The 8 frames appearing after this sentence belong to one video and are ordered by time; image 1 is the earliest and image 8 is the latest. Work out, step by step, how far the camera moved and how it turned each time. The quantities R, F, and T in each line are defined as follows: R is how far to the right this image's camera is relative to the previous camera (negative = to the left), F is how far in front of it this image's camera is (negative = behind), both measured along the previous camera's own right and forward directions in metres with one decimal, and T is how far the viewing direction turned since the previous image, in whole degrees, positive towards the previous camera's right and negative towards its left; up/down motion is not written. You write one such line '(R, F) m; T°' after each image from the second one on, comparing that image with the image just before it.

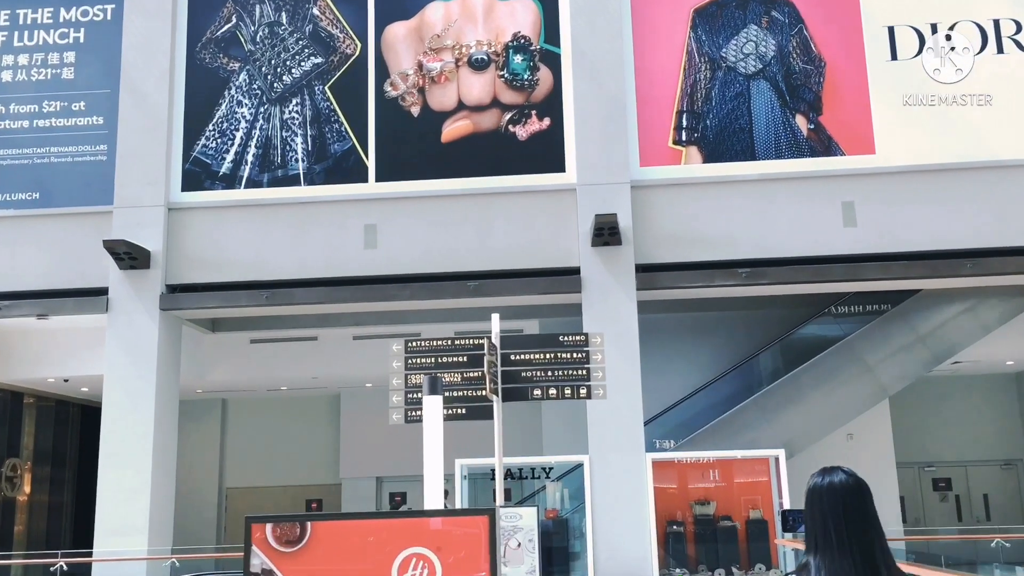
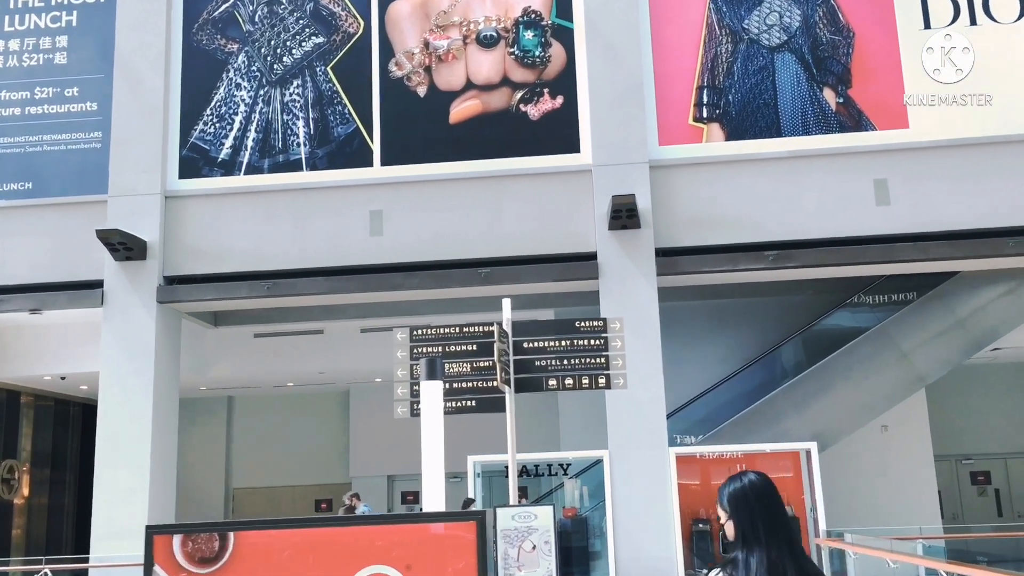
(0.0, +0.6) m; -1°
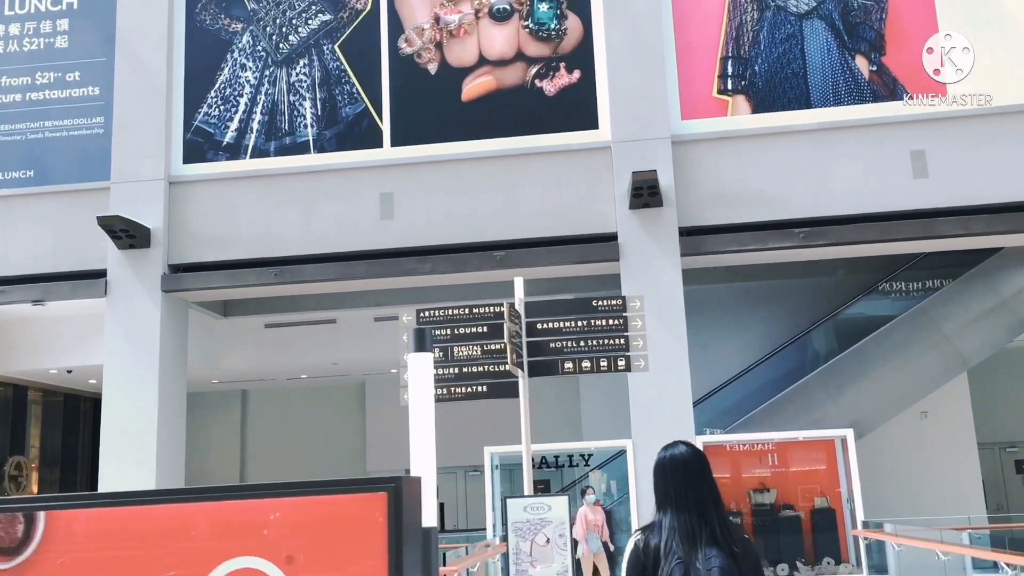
(+0.1, +0.5) m; -2°
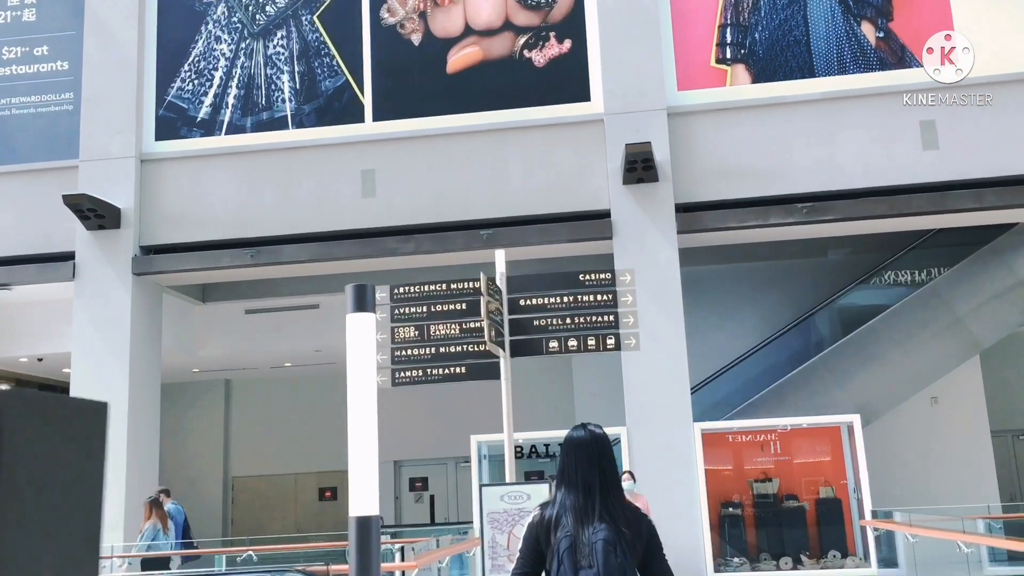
(+0.2, +0.5) m; 0°
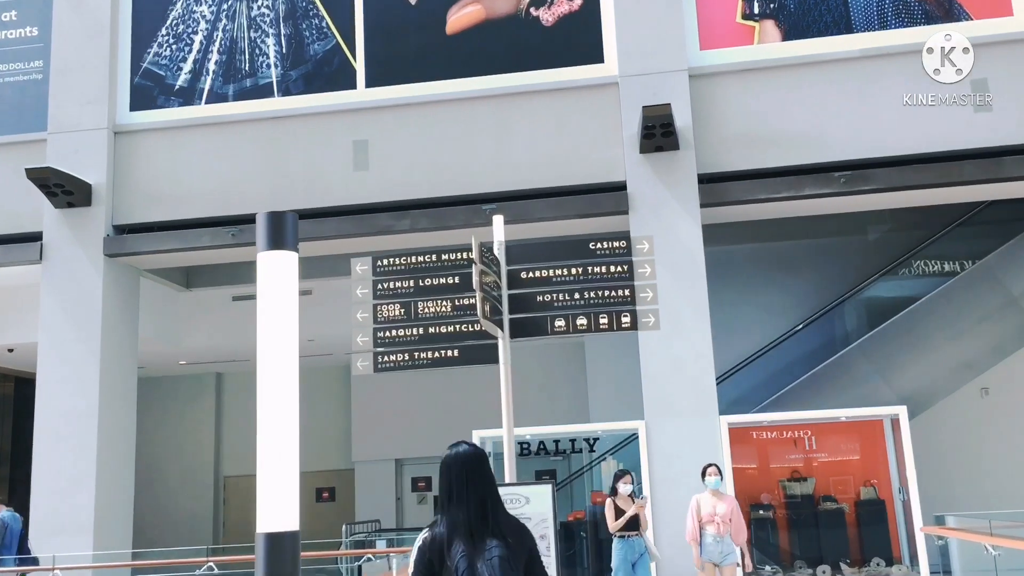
(+0.1, +0.9) m; -1°
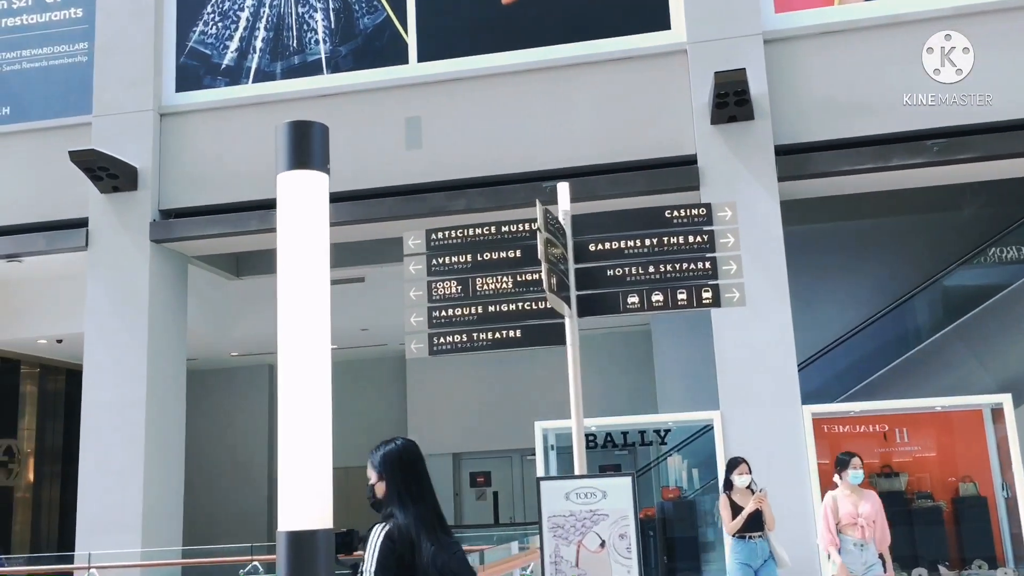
(-0.1, +0.5) m; -3°
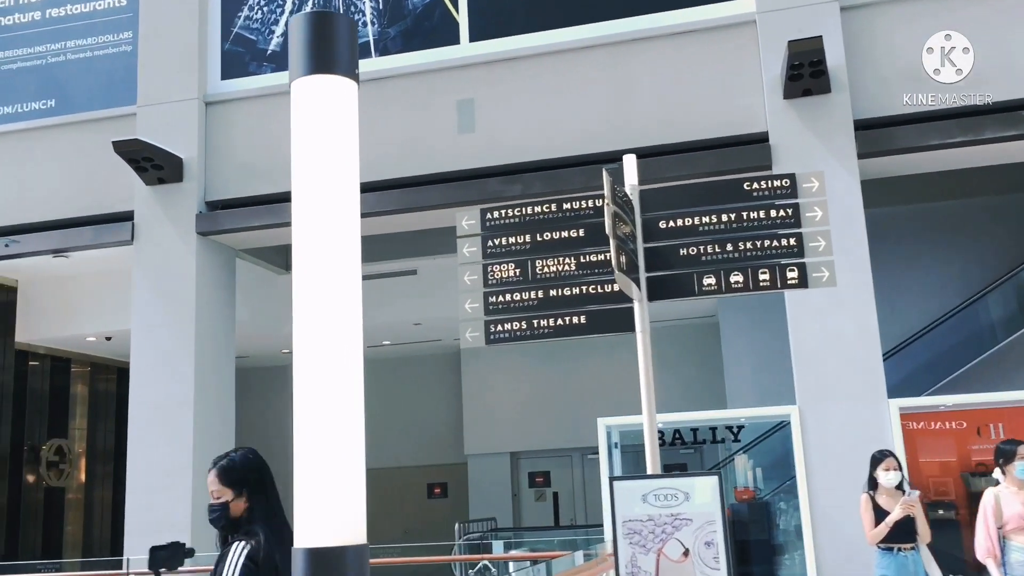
(0.0, +0.4) m; -3°
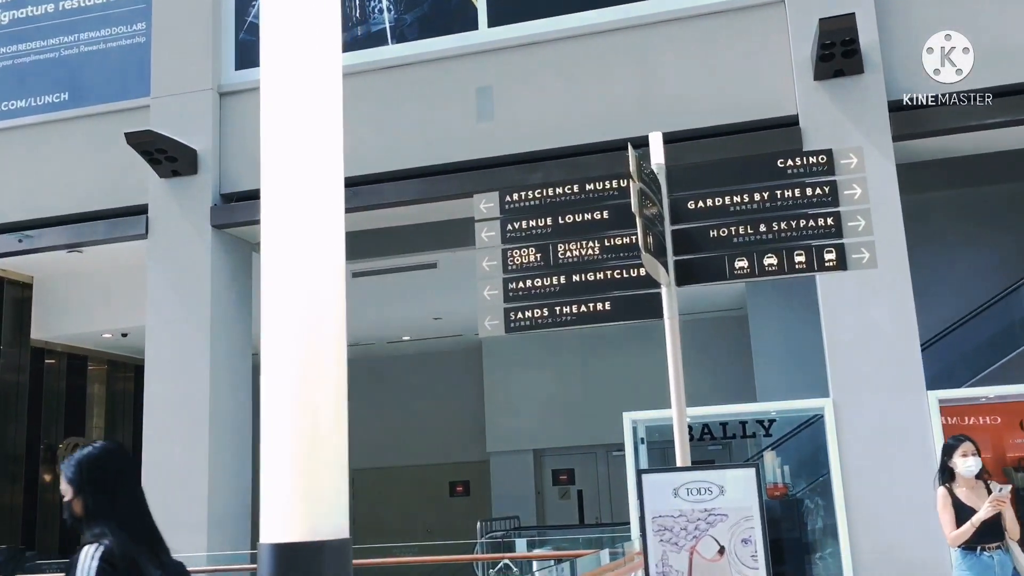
(0.0, +0.2) m; -1°
